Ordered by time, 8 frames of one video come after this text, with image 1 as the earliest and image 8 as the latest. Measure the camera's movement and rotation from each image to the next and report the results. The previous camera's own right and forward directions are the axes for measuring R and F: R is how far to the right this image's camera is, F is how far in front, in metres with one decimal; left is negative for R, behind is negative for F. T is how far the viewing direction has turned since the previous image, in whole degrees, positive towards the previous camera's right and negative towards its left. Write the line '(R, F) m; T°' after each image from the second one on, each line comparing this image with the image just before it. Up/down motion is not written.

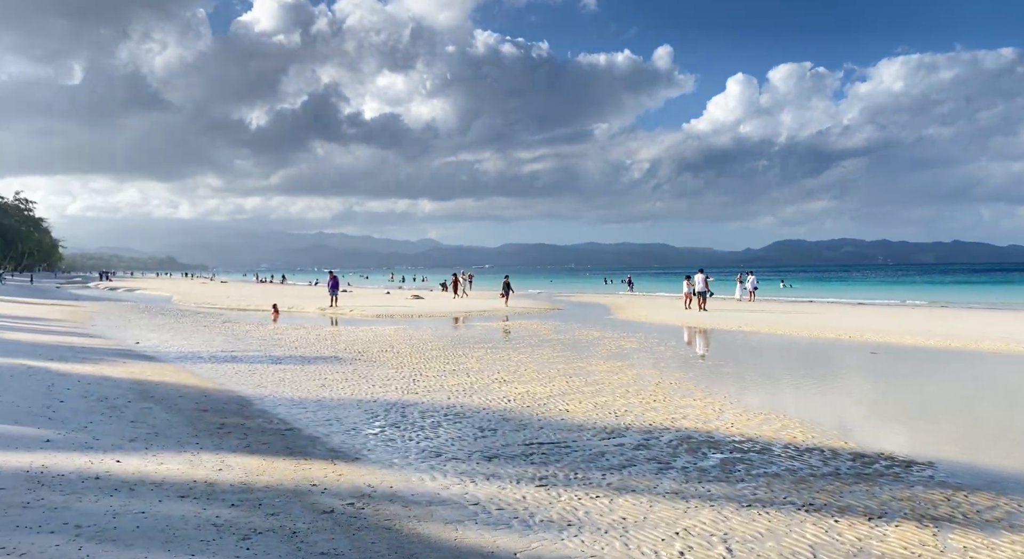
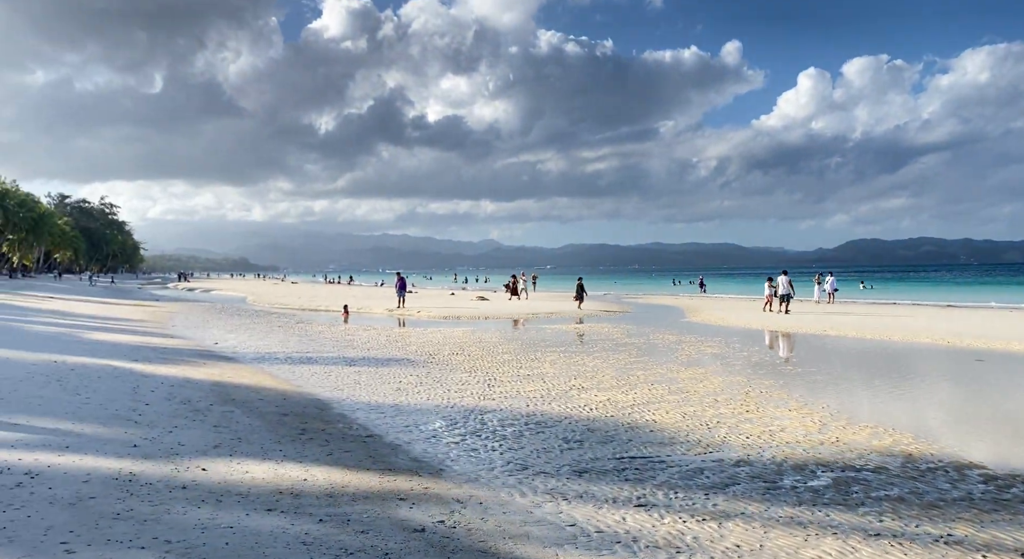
(-0.3, +0.4) m; -5°
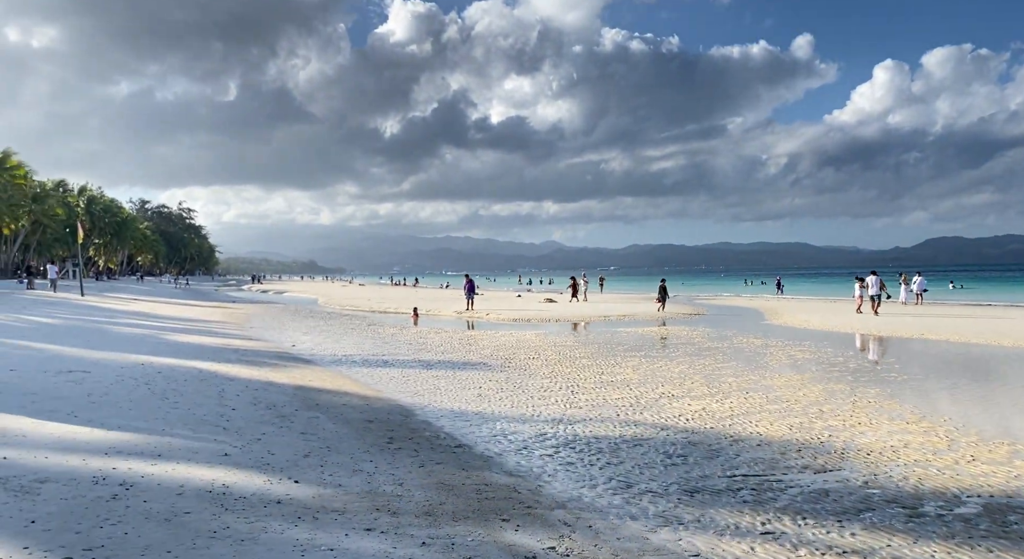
(-0.4, +0.5) m; -5°
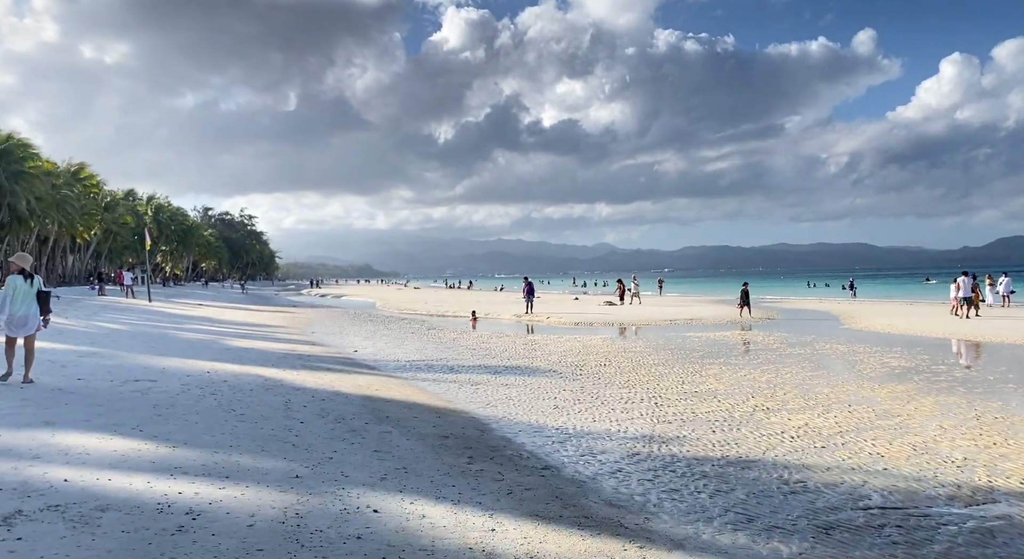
(-0.4, +0.8) m; -4°
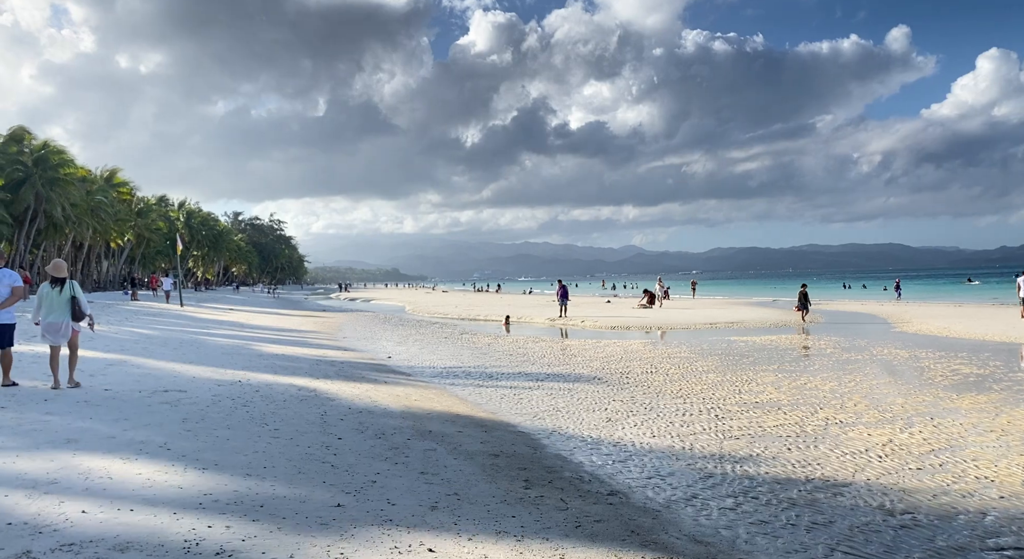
(-0.3, +0.8) m; -2°
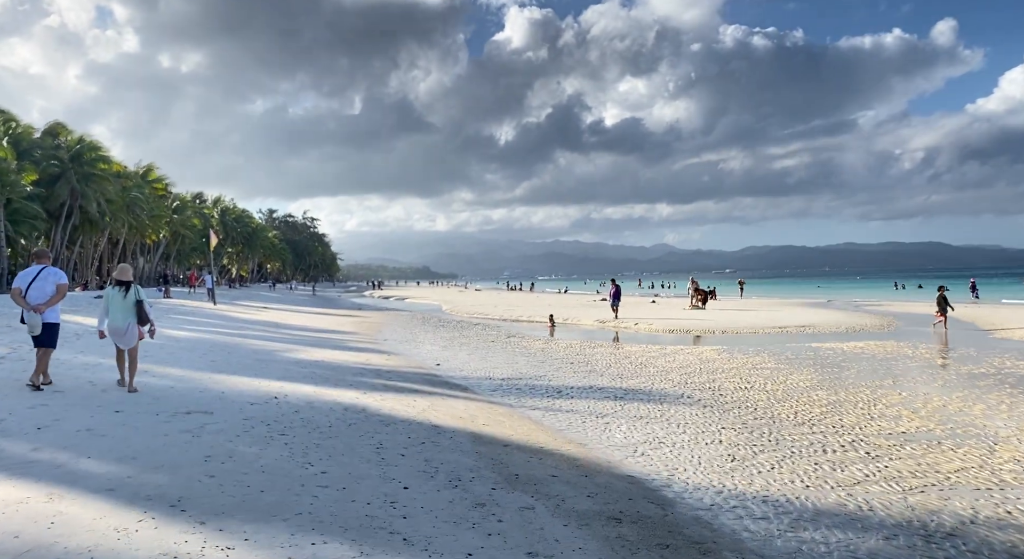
(-0.9, +2.1) m; -3°
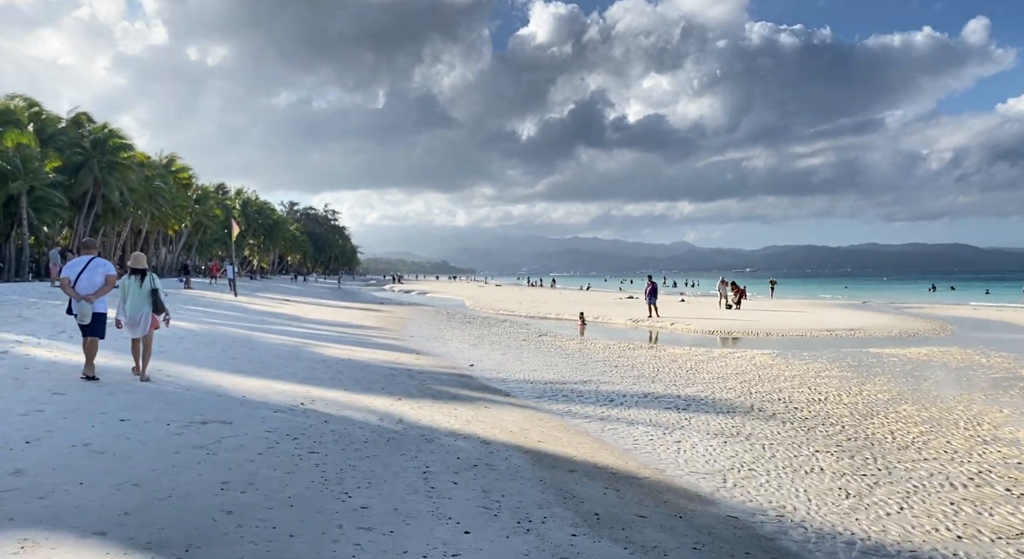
(-0.6, +1.3) m; -2°
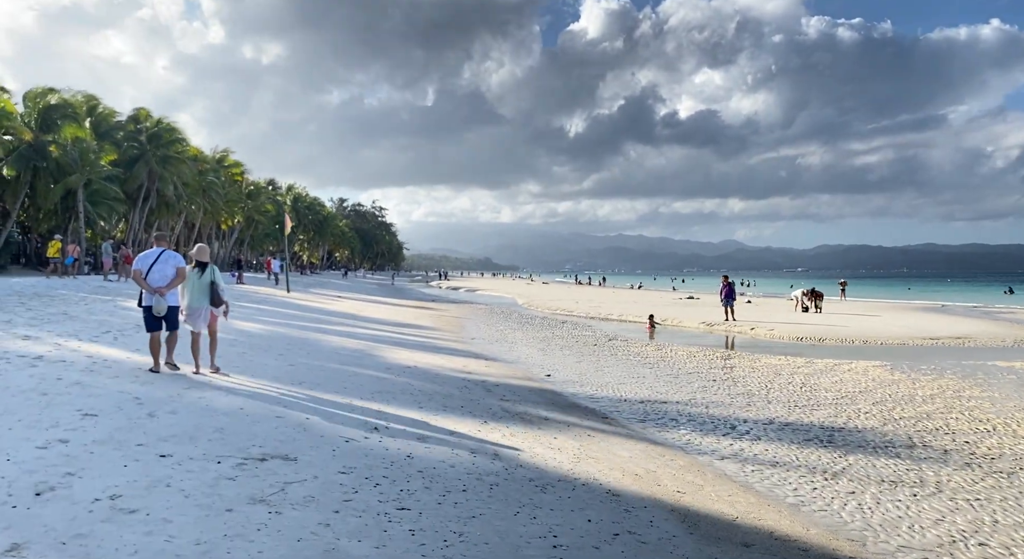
(-0.9, +1.9) m; -4°
